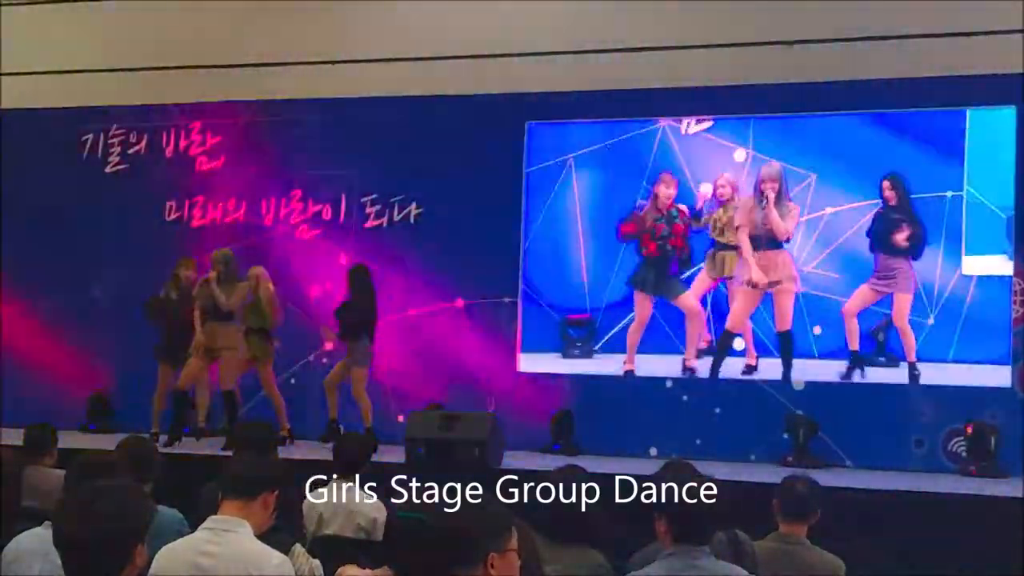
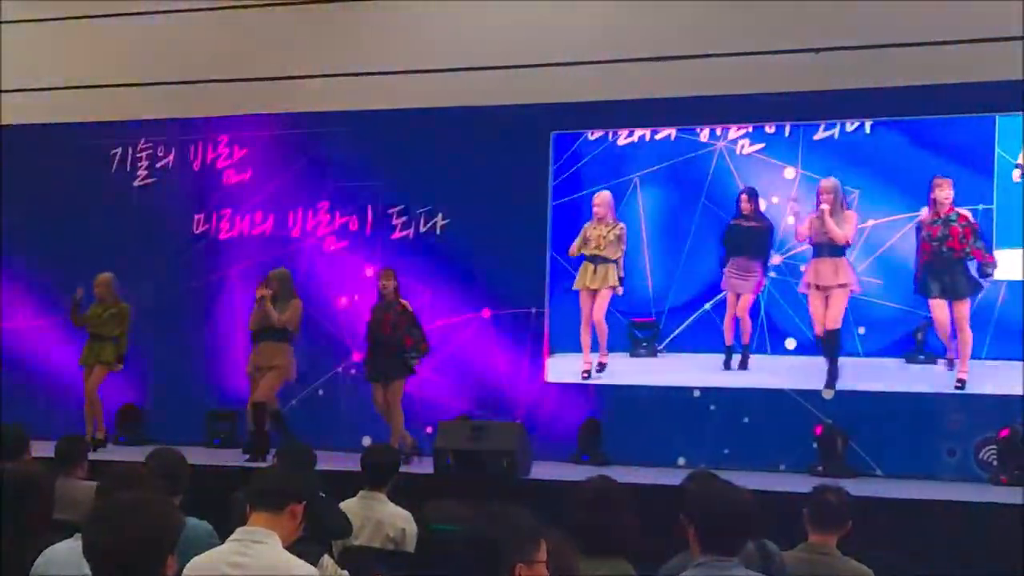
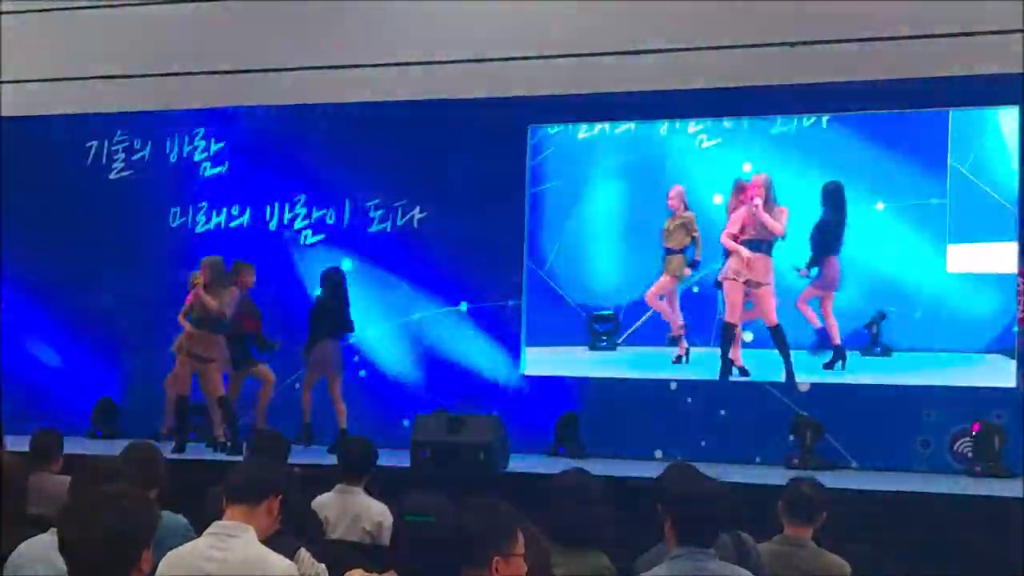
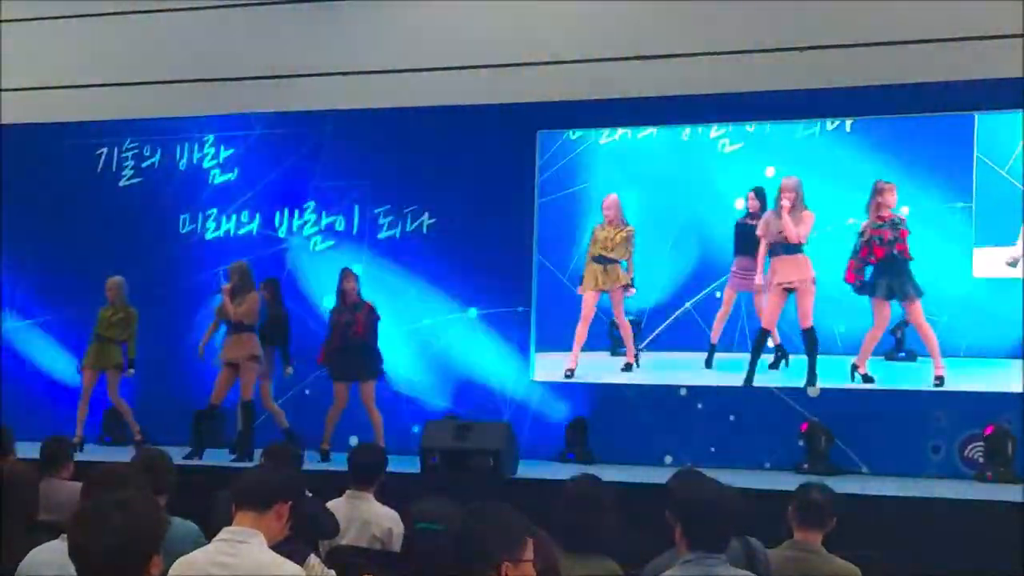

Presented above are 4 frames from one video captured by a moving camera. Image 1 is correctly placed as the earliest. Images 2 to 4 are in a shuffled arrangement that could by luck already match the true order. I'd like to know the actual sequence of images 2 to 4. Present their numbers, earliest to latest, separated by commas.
3, 4, 2
